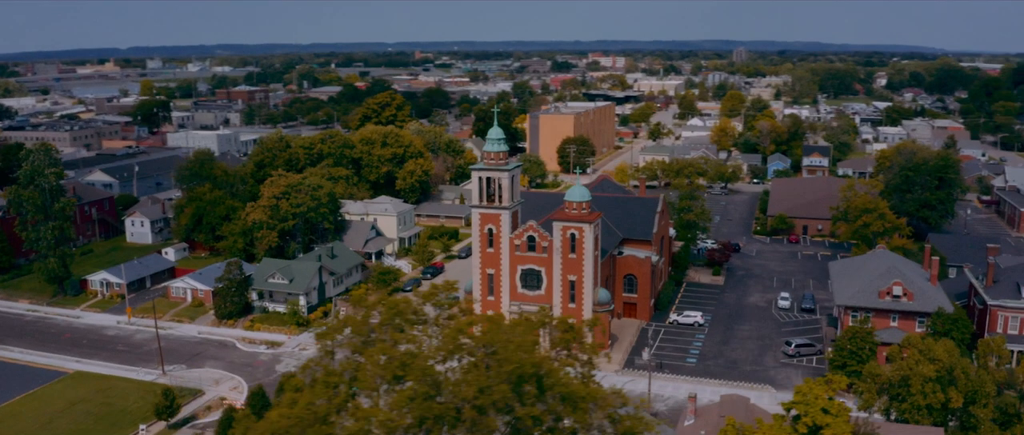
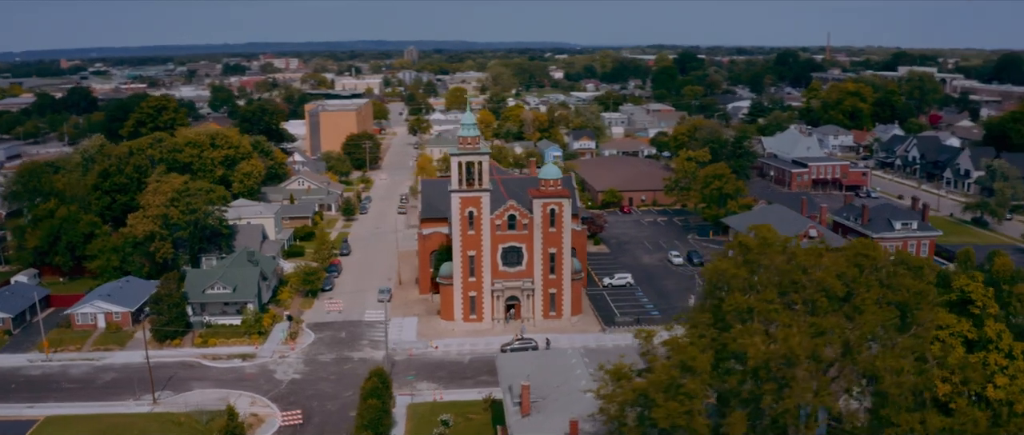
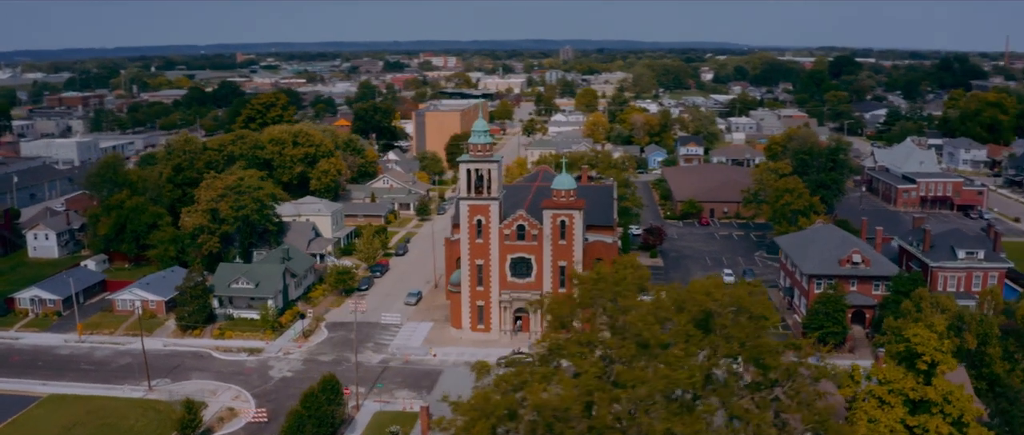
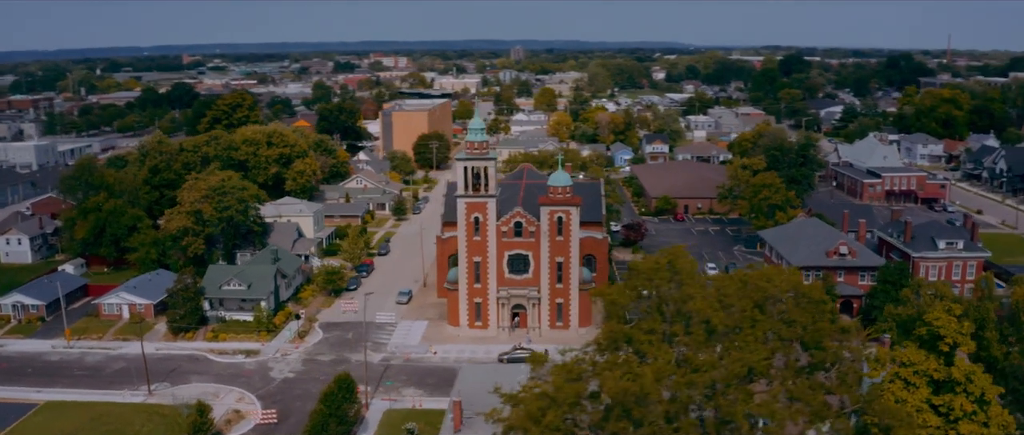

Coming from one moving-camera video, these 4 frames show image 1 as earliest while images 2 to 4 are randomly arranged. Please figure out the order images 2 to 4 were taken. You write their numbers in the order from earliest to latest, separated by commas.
3, 4, 2
